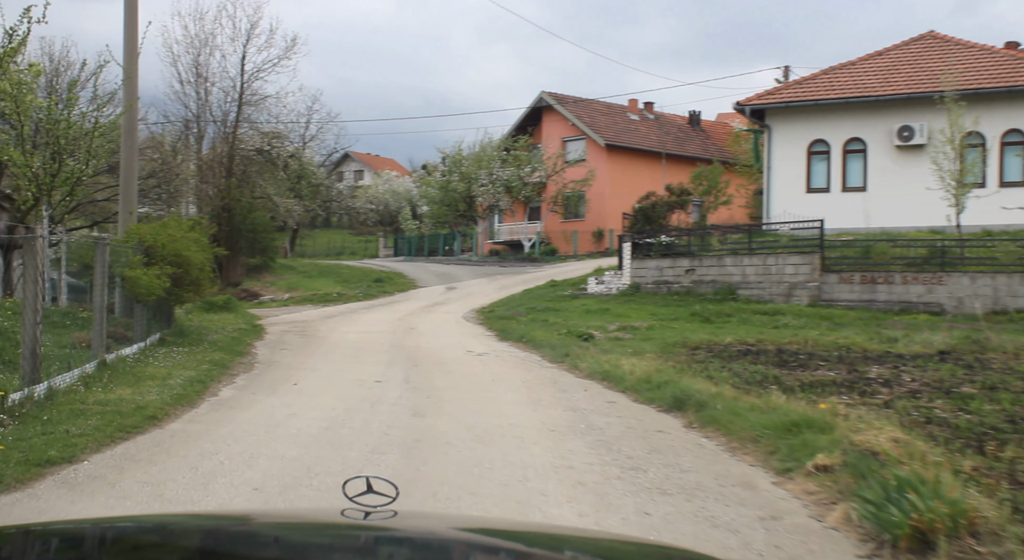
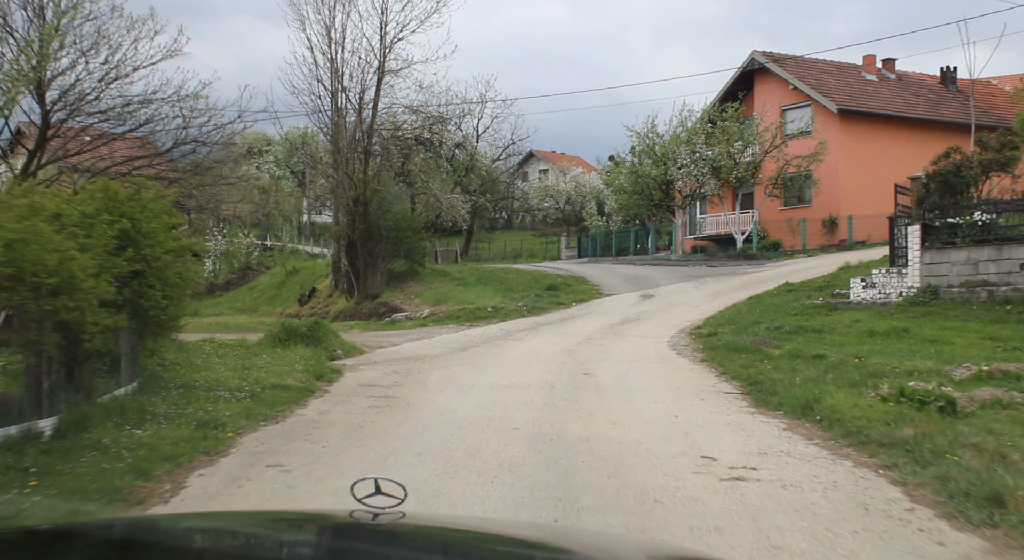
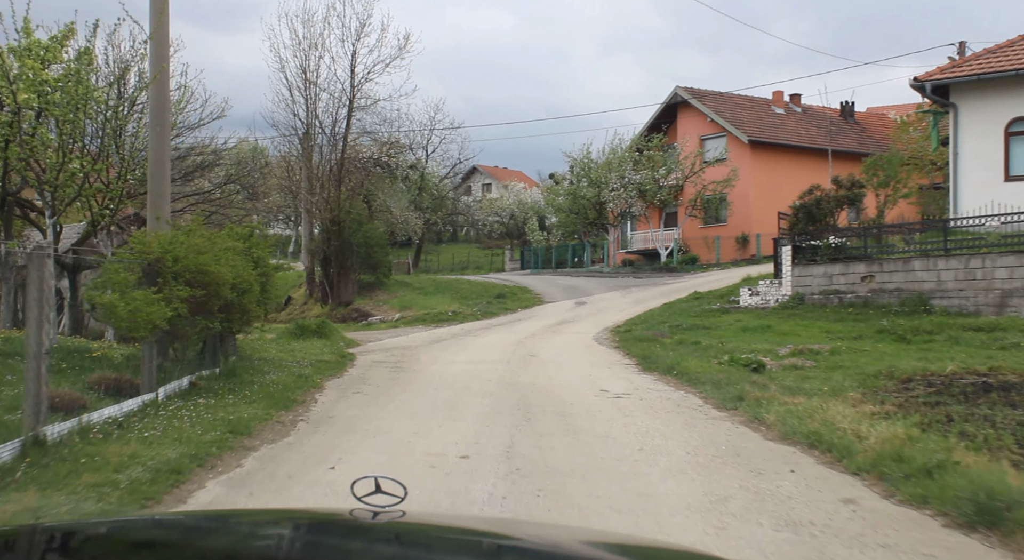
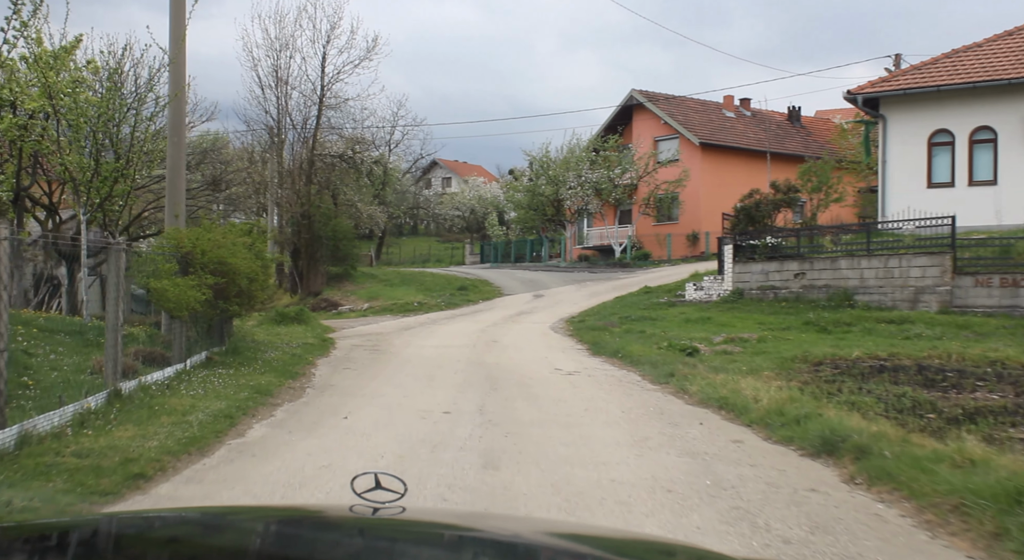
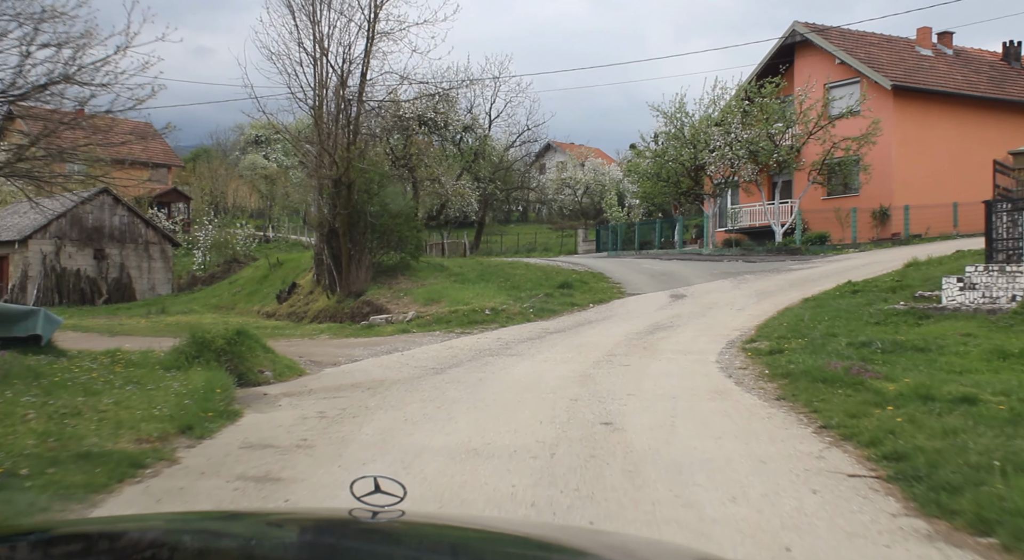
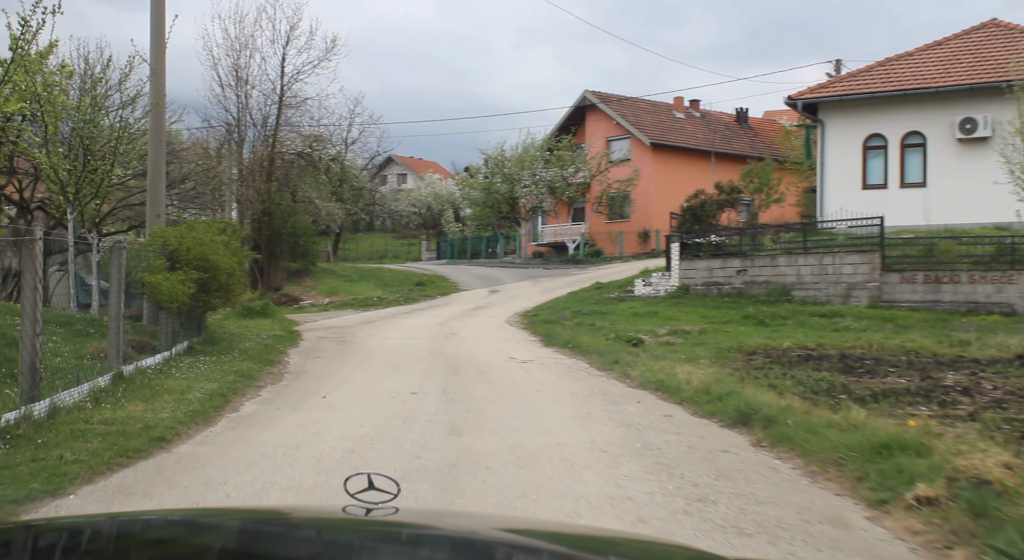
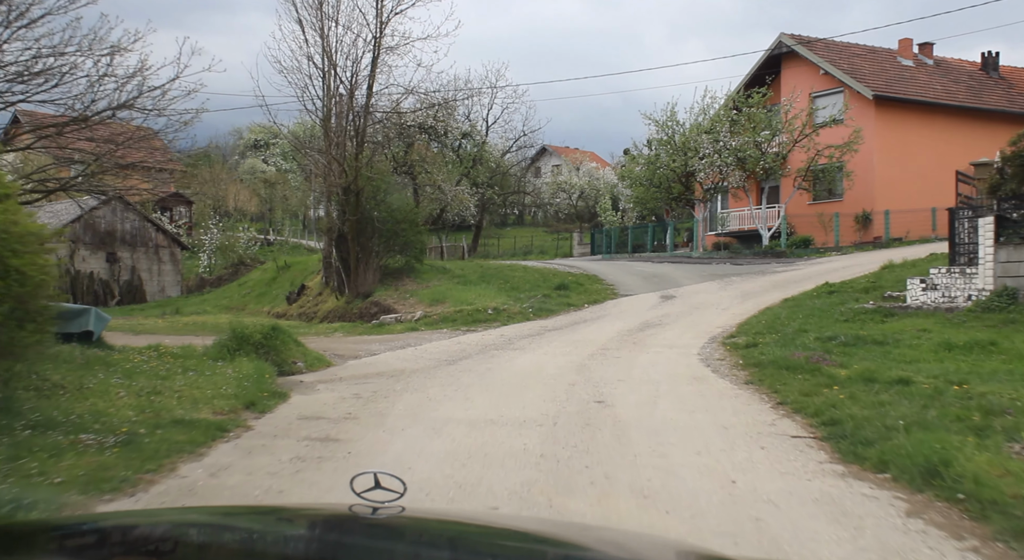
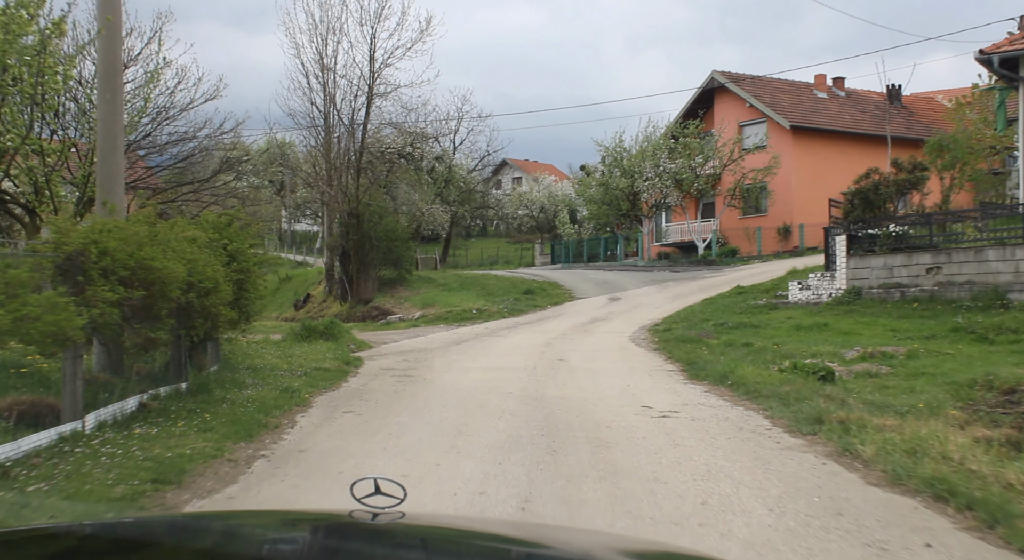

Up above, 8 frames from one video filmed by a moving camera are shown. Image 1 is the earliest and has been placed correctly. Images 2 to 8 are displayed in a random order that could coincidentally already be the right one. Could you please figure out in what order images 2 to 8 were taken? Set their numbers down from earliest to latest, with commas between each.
6, 4, 3, 8, 2, 7, 5
